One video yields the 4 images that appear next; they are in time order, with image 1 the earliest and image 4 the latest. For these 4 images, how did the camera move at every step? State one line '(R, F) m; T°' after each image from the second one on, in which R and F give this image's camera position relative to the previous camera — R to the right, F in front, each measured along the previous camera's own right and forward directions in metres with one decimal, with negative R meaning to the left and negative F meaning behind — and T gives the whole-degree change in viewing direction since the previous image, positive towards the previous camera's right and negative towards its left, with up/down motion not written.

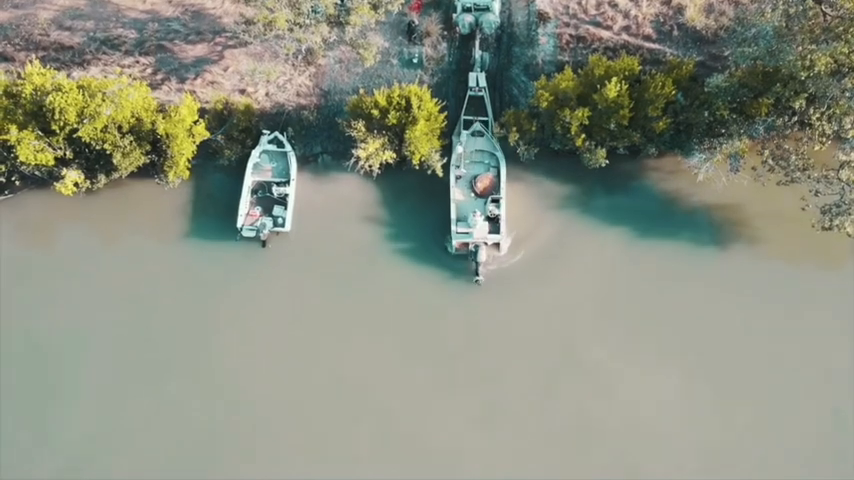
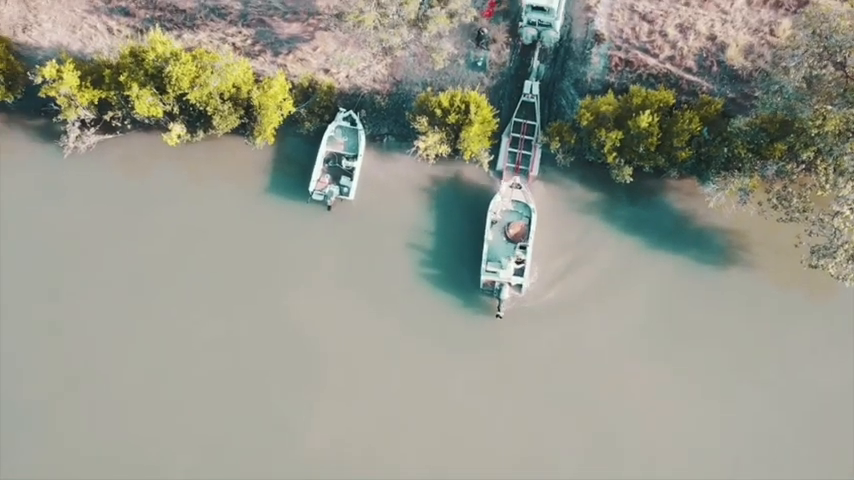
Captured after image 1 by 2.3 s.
(-0.2, -3.9) m; -3°
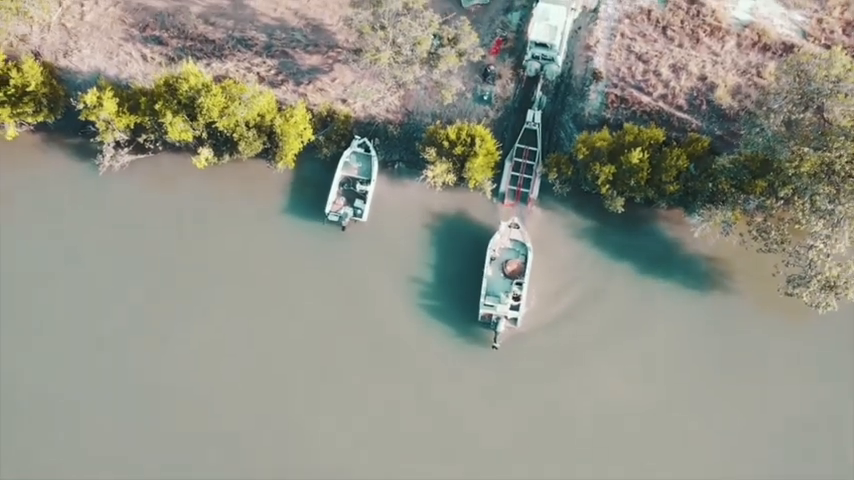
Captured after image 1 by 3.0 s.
(0.0, -2.2) m; 0°
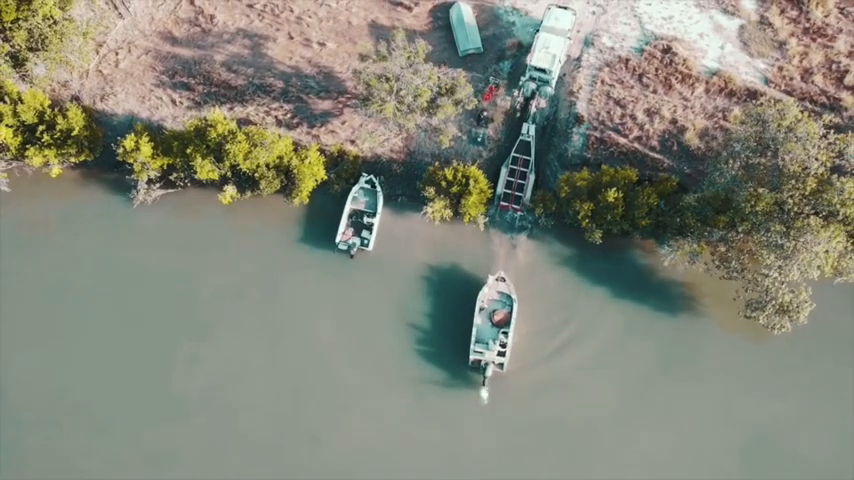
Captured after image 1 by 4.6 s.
(+0.1, -3.6) m; 0°
